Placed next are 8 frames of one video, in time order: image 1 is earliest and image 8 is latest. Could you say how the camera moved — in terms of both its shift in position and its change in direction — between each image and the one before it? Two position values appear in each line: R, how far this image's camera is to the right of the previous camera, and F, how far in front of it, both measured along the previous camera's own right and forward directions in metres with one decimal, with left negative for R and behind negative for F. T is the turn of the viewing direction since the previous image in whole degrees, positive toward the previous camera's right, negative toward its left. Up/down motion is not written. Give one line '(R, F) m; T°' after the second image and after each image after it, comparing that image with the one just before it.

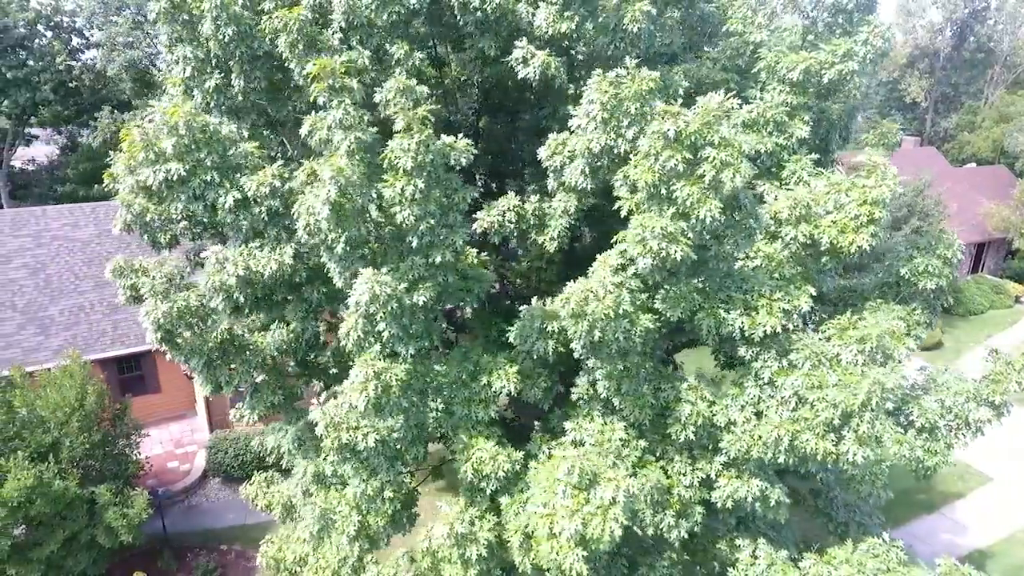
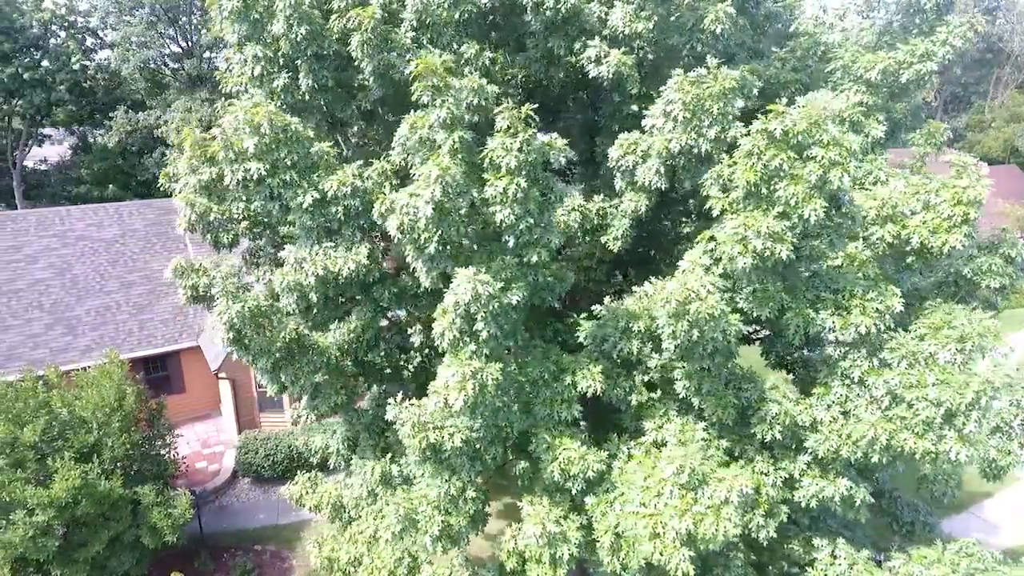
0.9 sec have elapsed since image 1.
(-0.9, 0.0) m; 0°
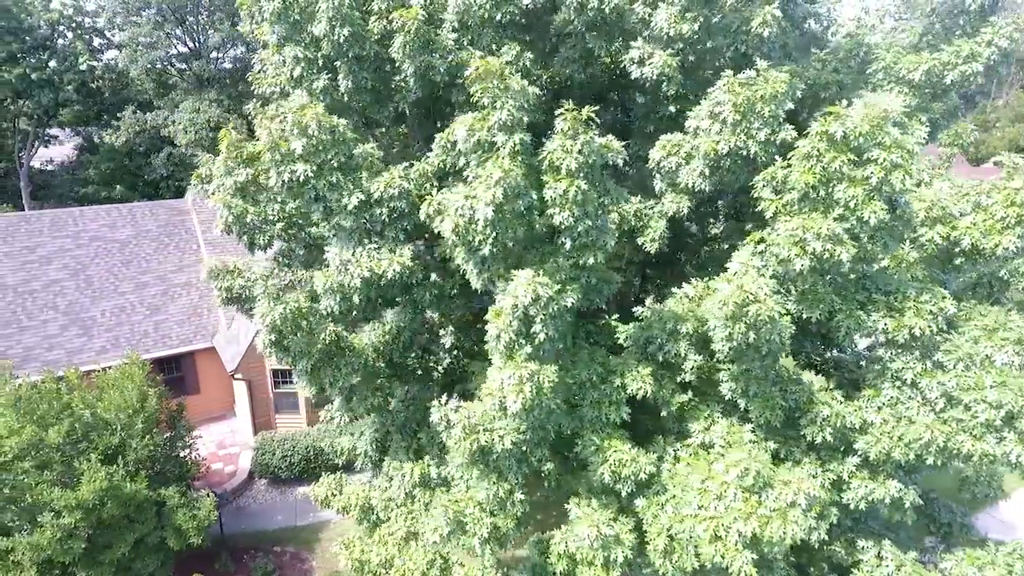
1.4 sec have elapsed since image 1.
(-0.5, 0.0) m; 0°
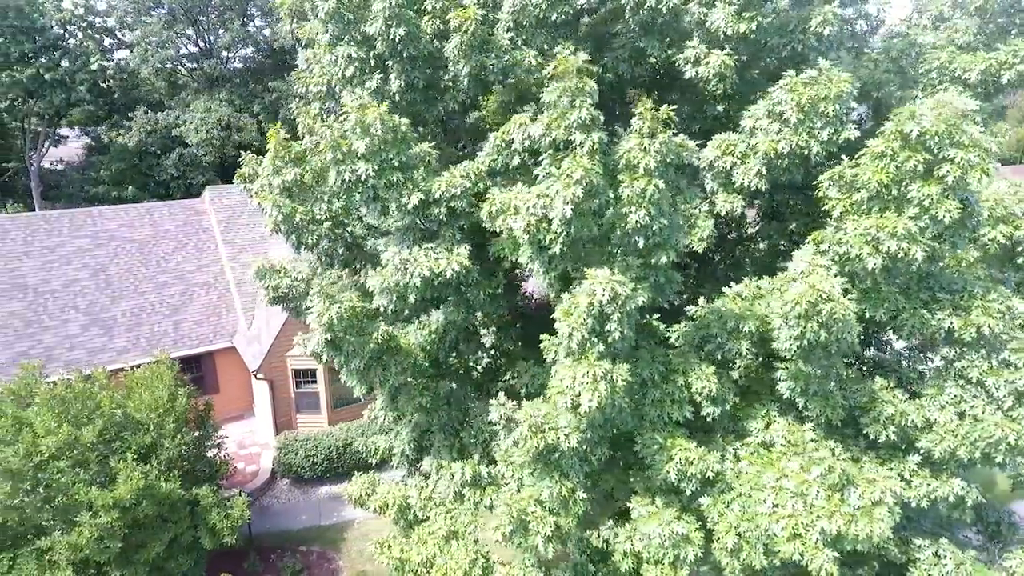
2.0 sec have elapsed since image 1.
(-0.7, 0.0) m; 0°
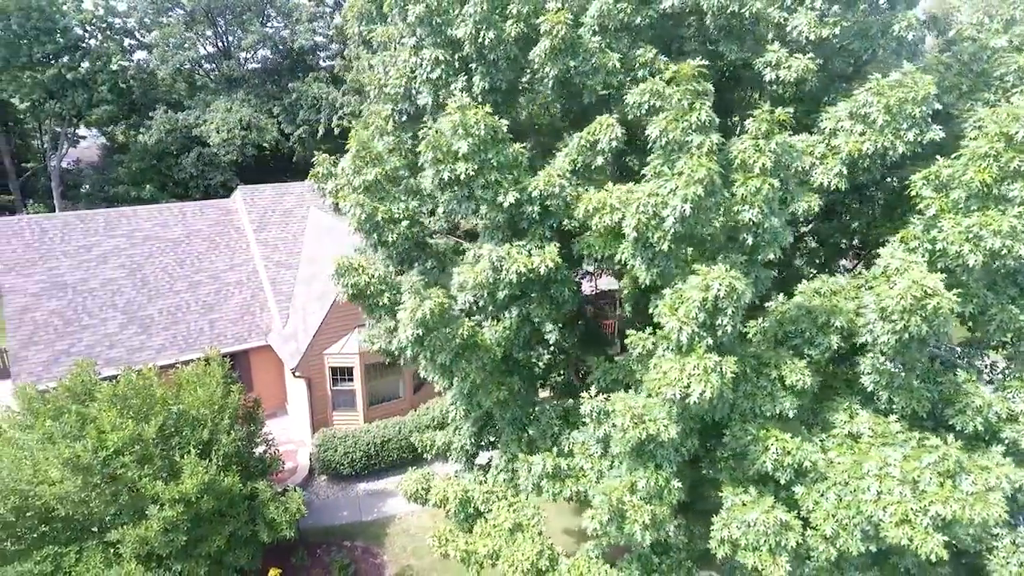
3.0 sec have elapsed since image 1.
(-1.1, -0.2) m; 0°
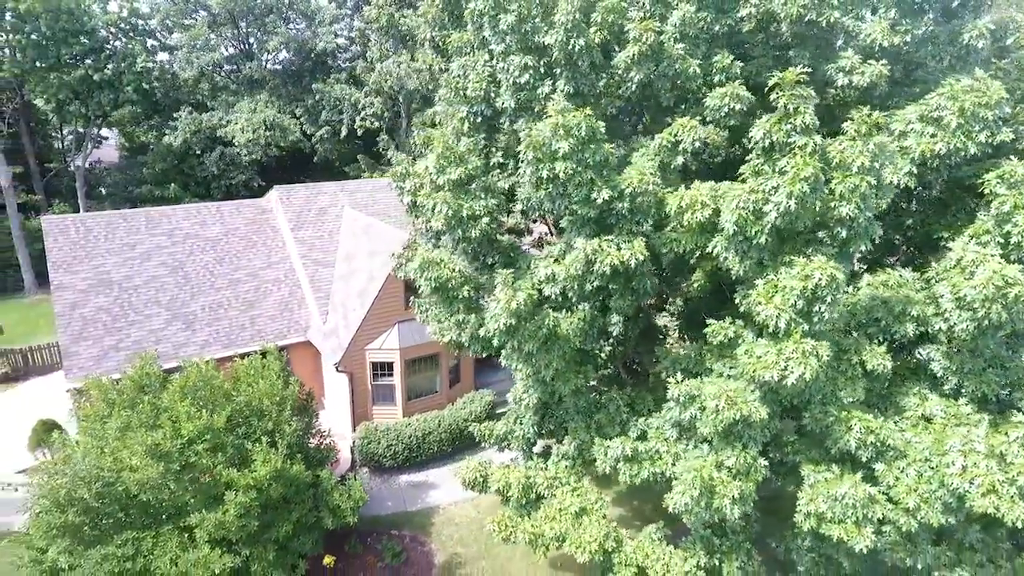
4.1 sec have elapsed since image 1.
(-1.2, -0.5) m; 0°
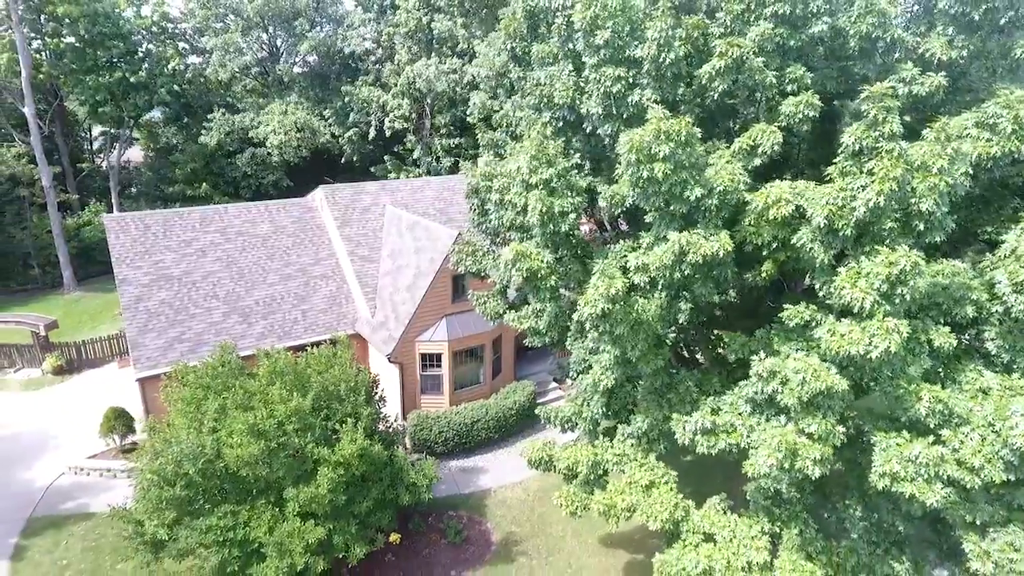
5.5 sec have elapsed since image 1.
(-1.5, -1.0) m; 0°
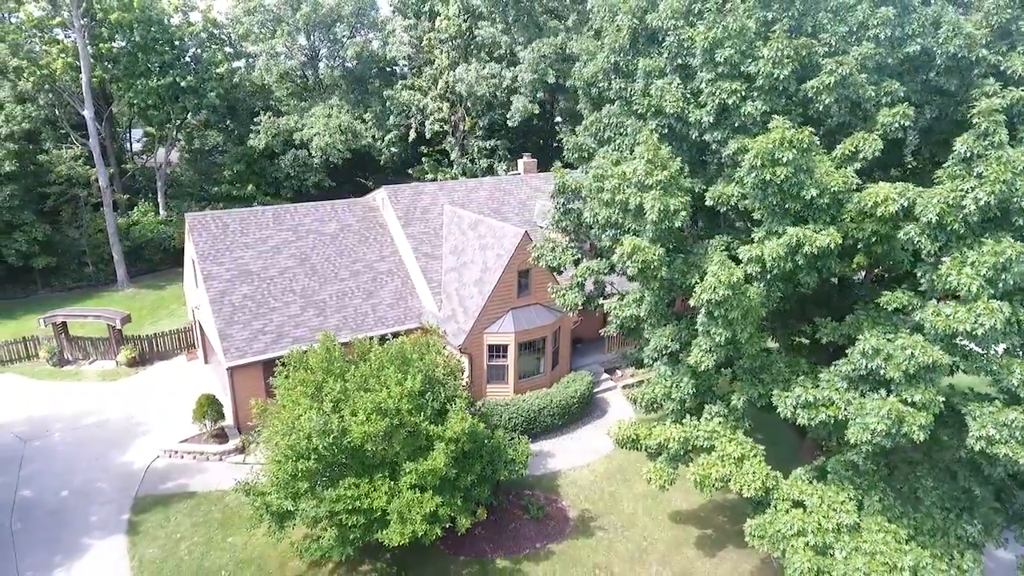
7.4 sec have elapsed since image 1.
(-2.3, -1.2) m; 0°
